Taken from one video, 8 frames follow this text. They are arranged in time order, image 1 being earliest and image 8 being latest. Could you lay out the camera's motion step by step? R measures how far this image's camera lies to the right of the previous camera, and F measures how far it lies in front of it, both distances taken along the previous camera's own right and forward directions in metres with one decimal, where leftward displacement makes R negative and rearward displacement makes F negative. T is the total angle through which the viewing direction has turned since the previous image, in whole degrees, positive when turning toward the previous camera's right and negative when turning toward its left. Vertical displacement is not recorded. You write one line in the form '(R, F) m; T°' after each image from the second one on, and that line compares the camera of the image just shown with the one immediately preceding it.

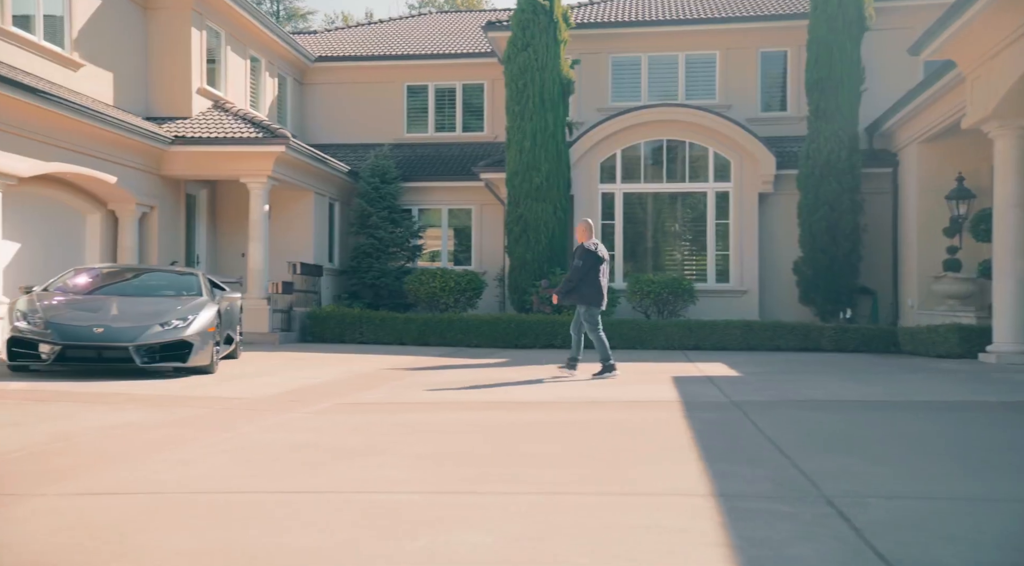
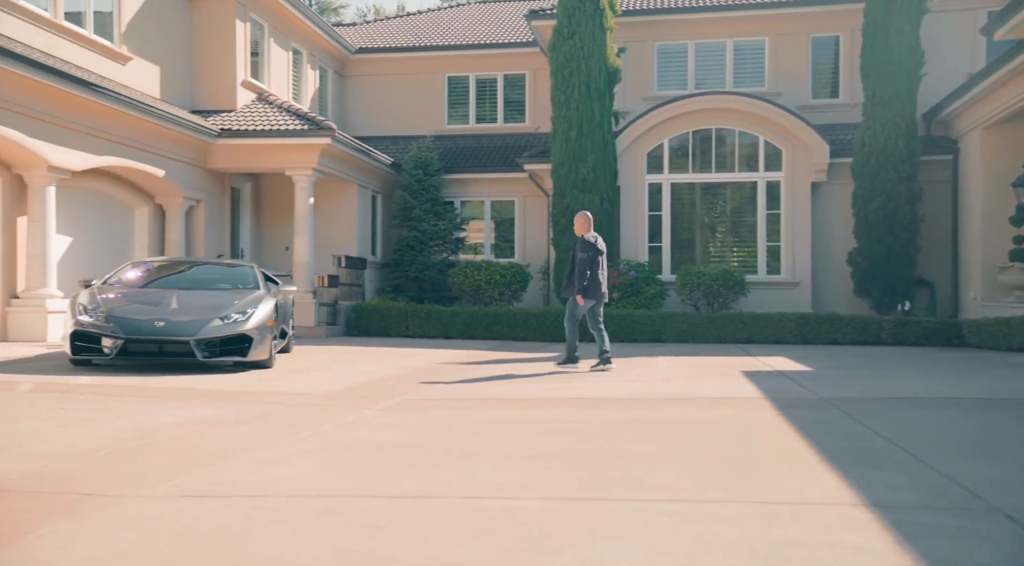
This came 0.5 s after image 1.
(-0.3, +0.2) m; -2°
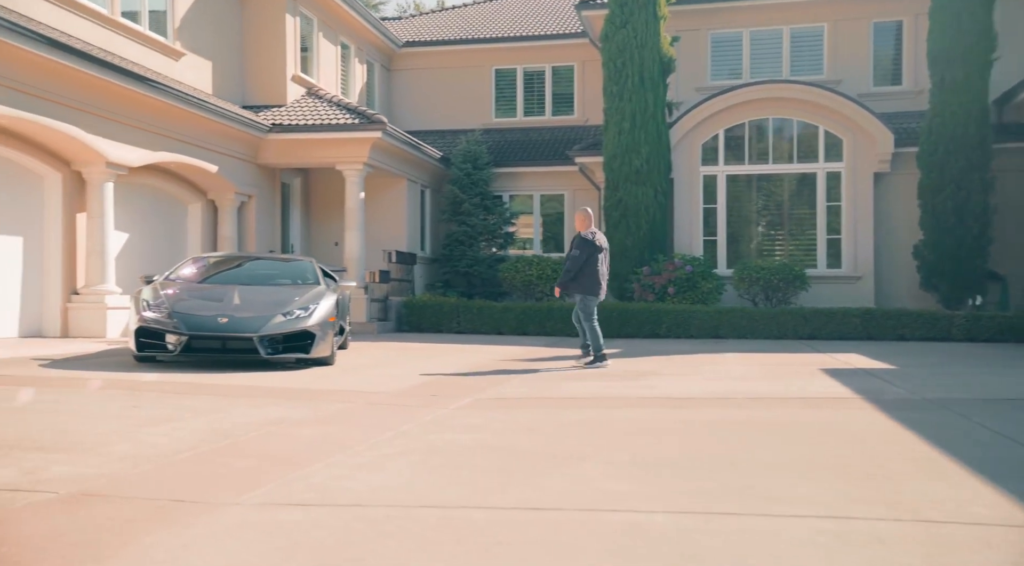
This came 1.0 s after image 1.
(-0.3, +0.2) m; -2°
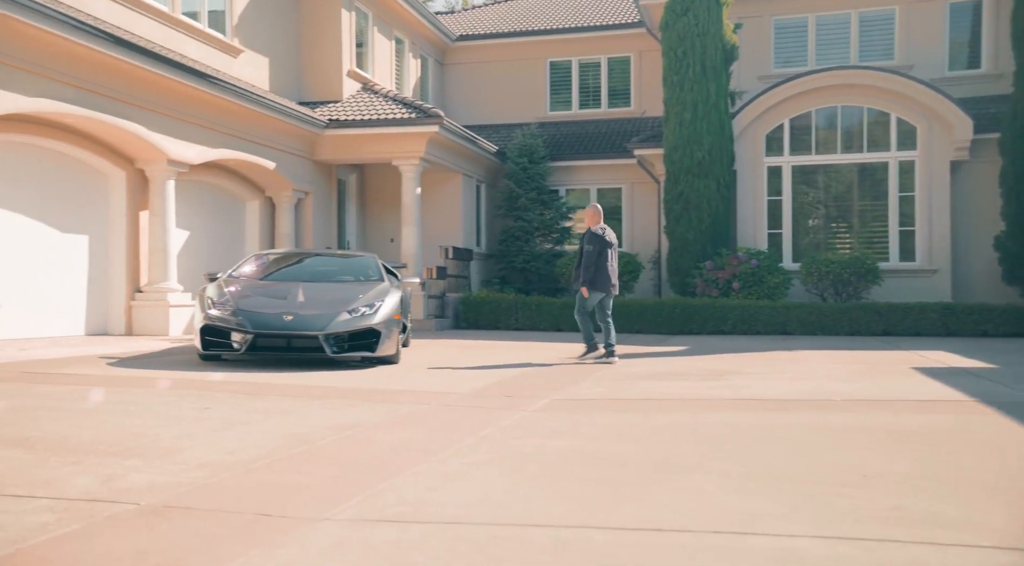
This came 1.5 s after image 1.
(-0.2, +0.3) m; -3°
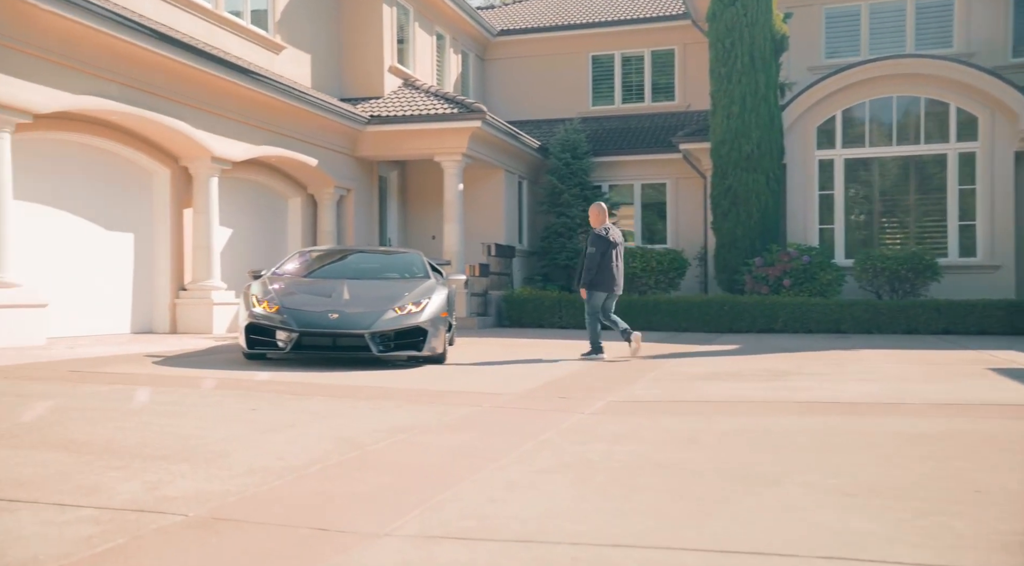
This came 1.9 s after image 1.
(-0.1, +0.3) m; -2°
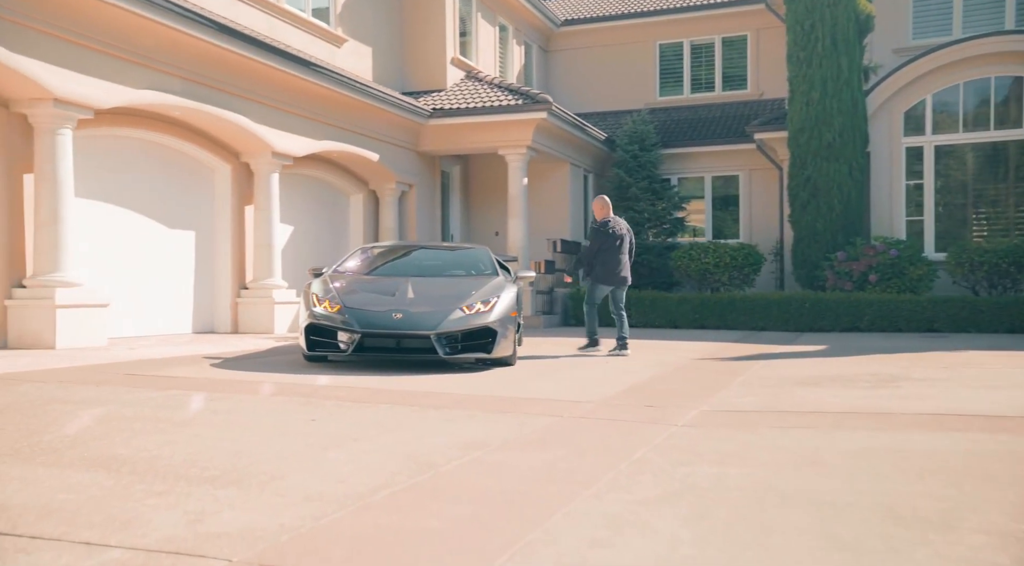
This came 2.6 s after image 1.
(-0.1, +0.6) m; -4°
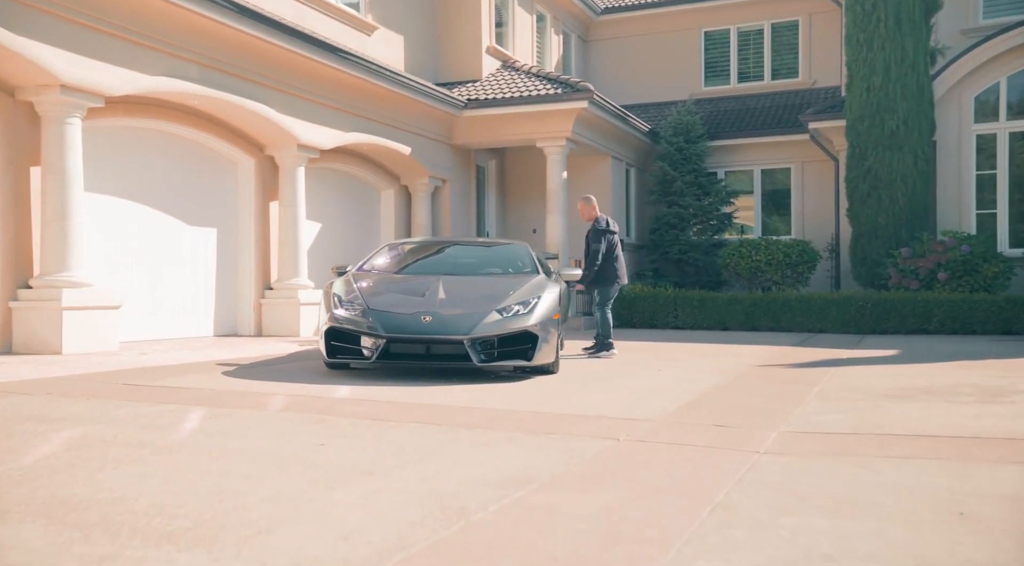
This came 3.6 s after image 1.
(0.0, +0.9) m; -2°
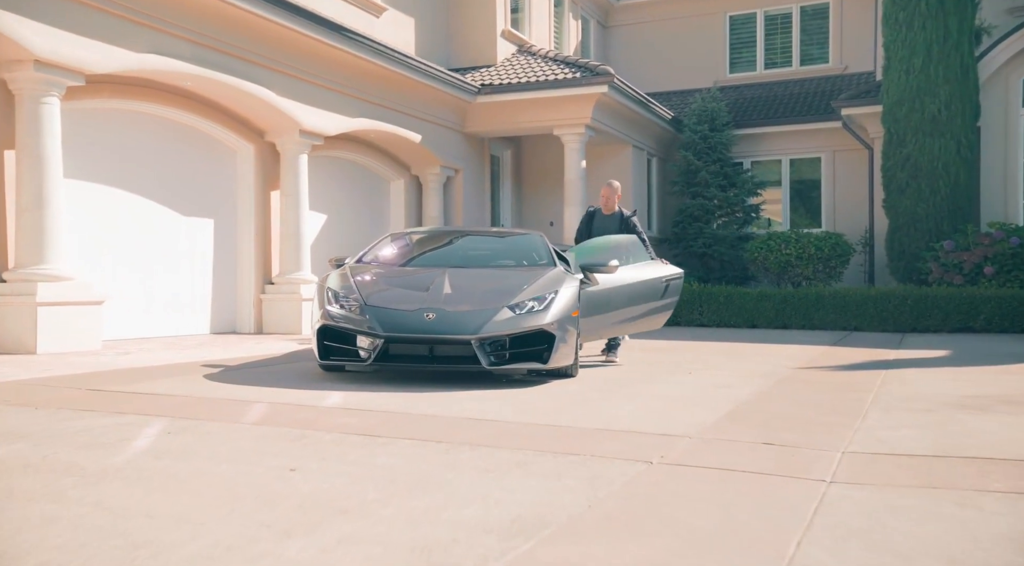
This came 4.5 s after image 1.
(0.0, +0.8) m; -1°
